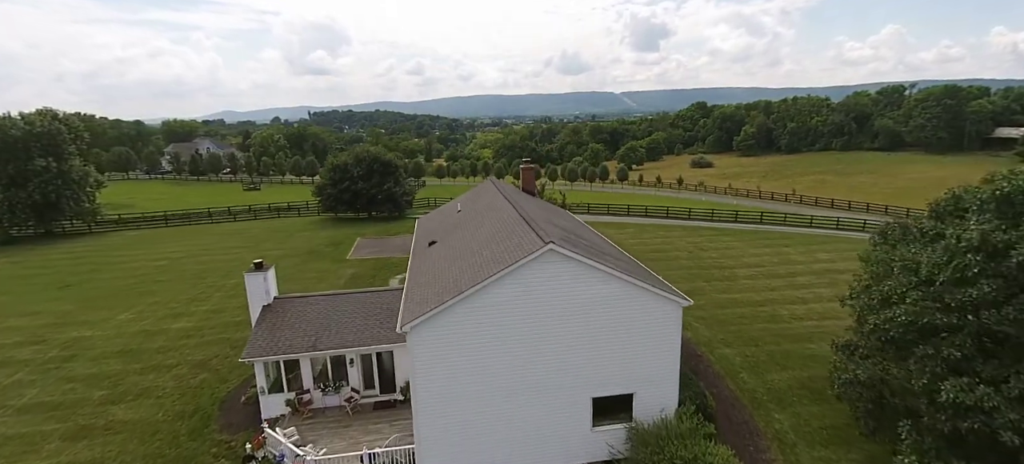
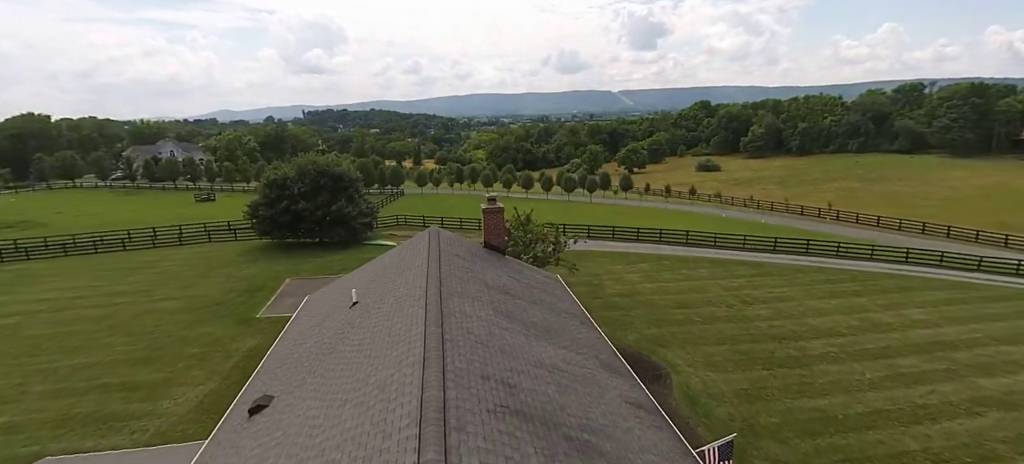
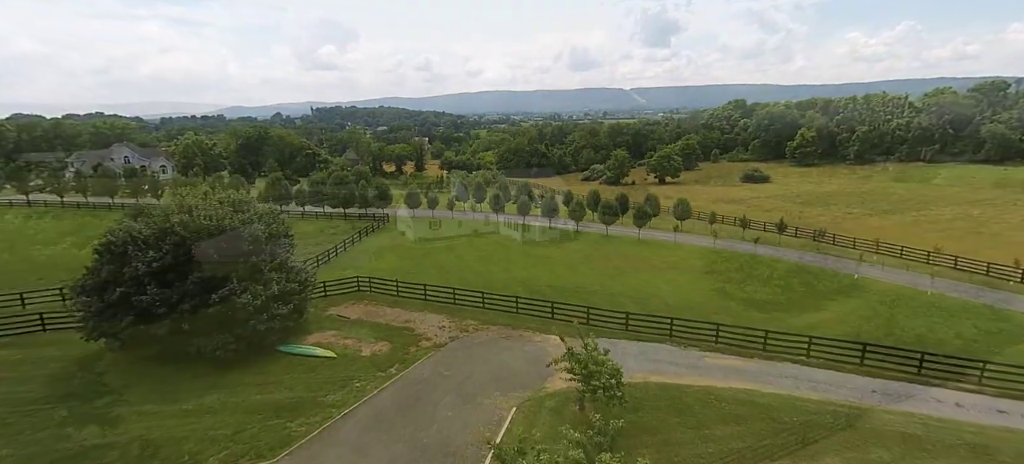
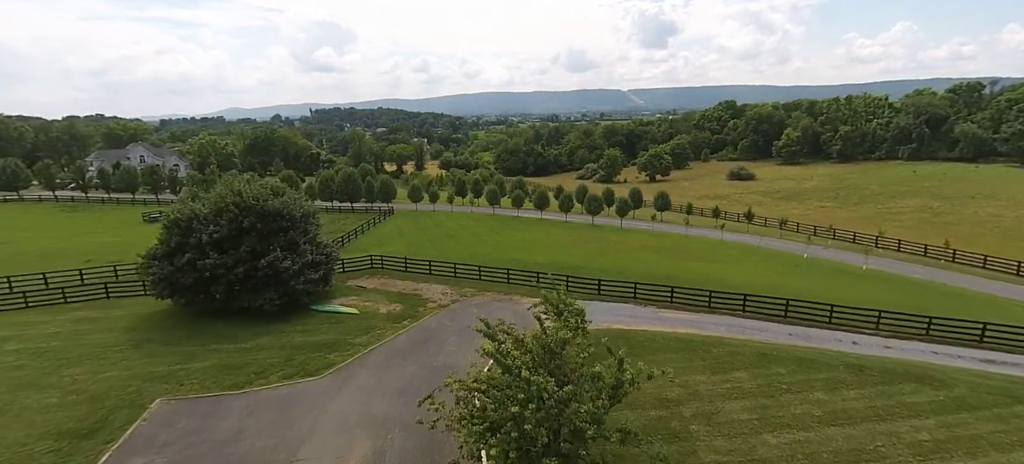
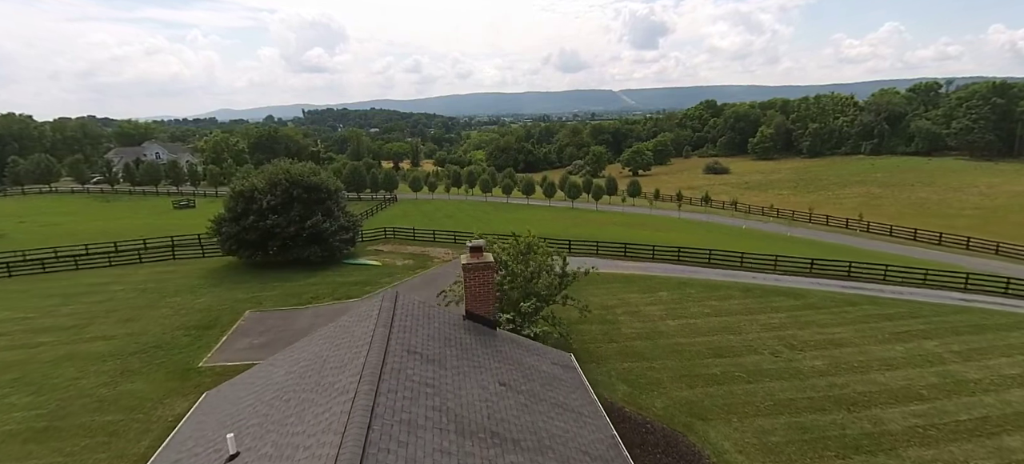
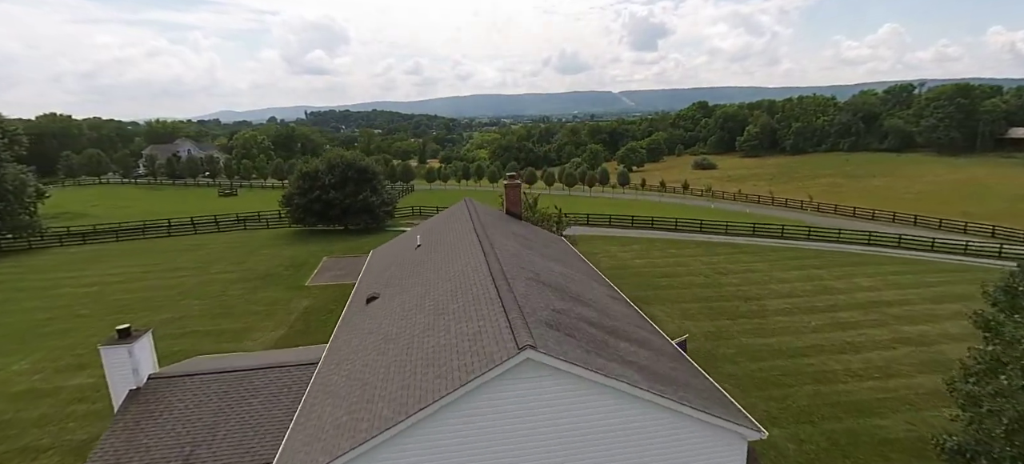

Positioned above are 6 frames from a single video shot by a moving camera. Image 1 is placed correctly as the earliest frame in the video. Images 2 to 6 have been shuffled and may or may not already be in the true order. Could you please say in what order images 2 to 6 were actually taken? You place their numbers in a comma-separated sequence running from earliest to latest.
6, 2, 5, 4, 3
